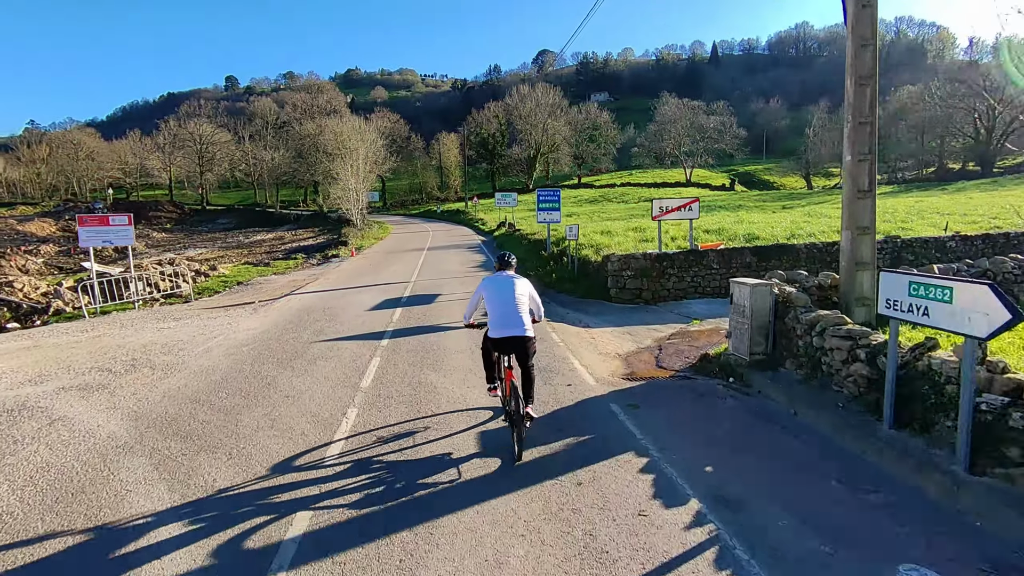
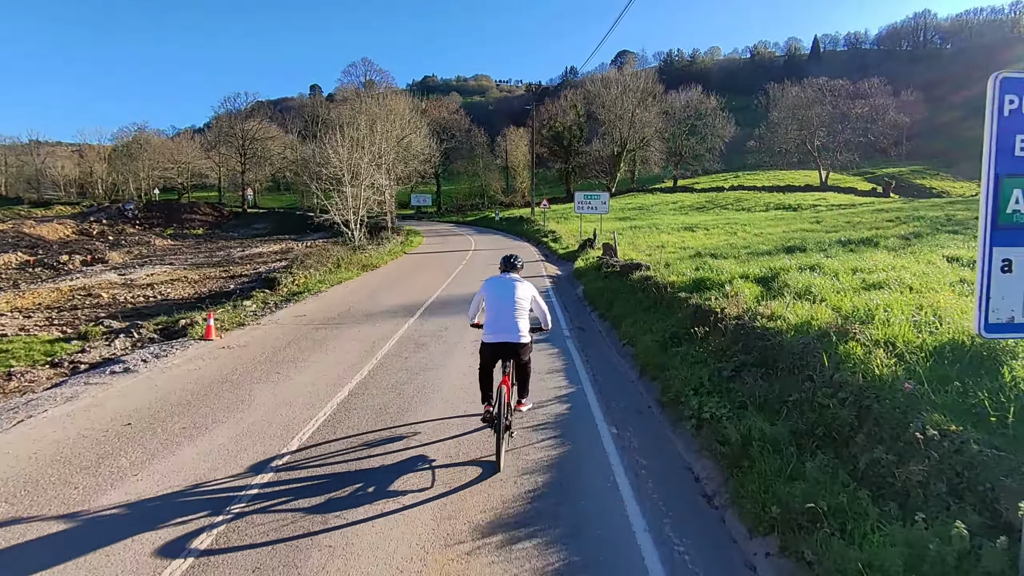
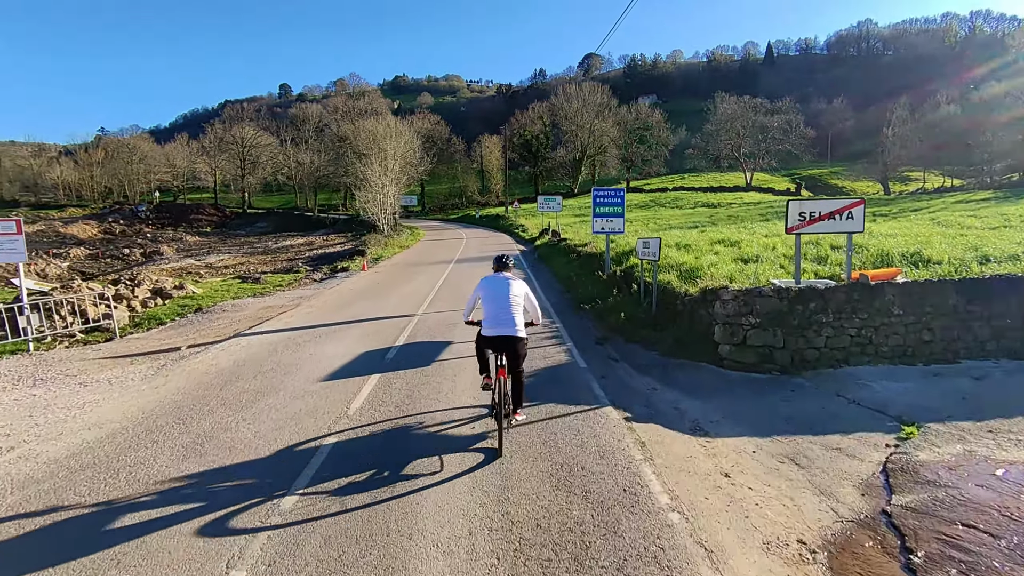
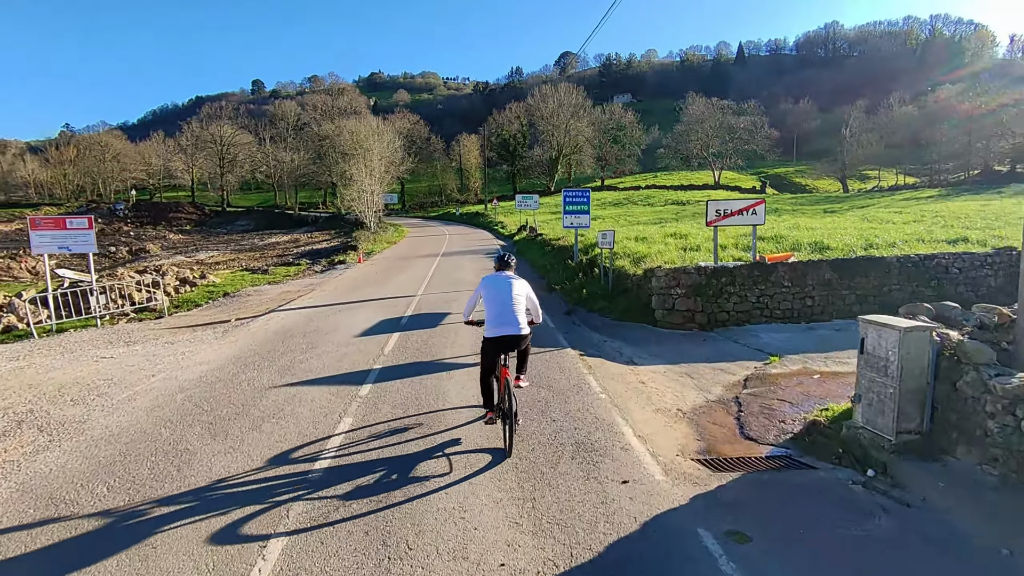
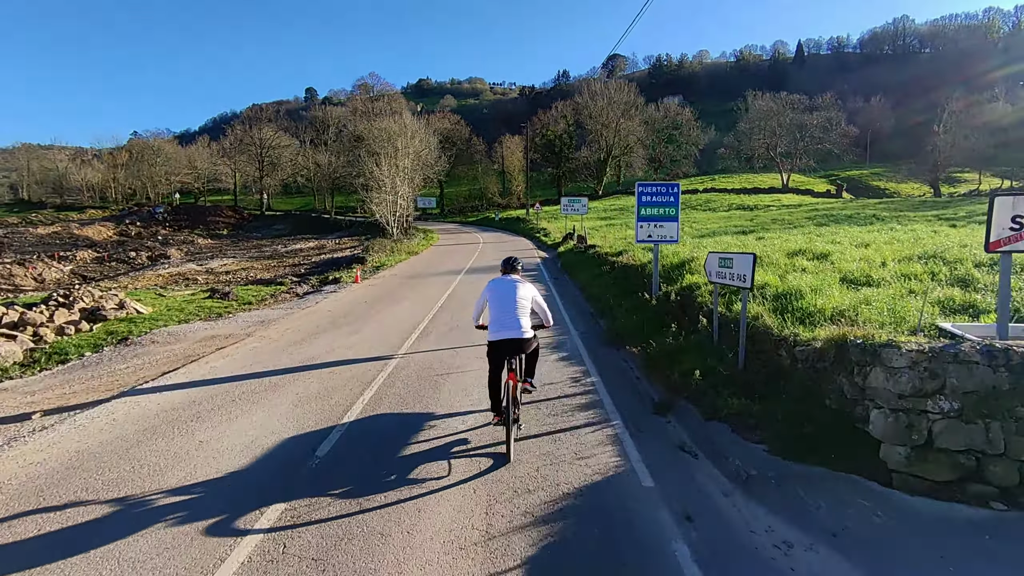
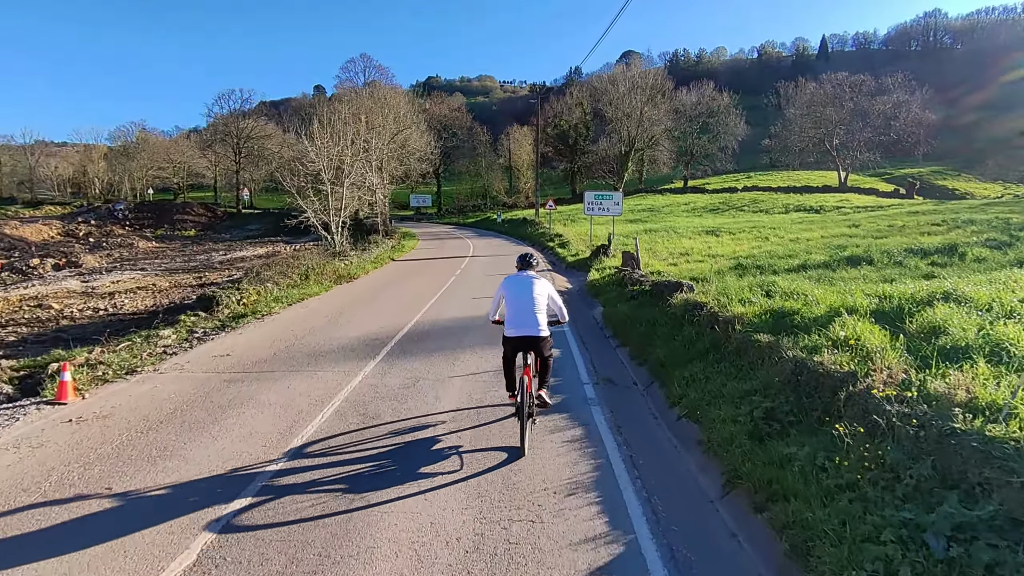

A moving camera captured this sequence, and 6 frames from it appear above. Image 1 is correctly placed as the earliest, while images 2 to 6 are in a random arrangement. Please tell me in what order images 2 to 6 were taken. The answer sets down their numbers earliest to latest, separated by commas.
4, 3, 5, 2, 6
